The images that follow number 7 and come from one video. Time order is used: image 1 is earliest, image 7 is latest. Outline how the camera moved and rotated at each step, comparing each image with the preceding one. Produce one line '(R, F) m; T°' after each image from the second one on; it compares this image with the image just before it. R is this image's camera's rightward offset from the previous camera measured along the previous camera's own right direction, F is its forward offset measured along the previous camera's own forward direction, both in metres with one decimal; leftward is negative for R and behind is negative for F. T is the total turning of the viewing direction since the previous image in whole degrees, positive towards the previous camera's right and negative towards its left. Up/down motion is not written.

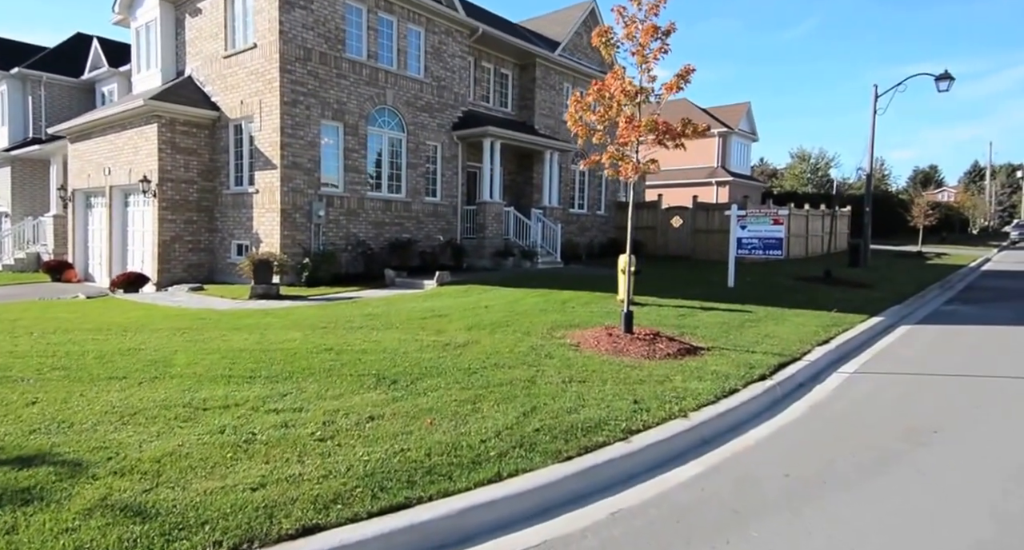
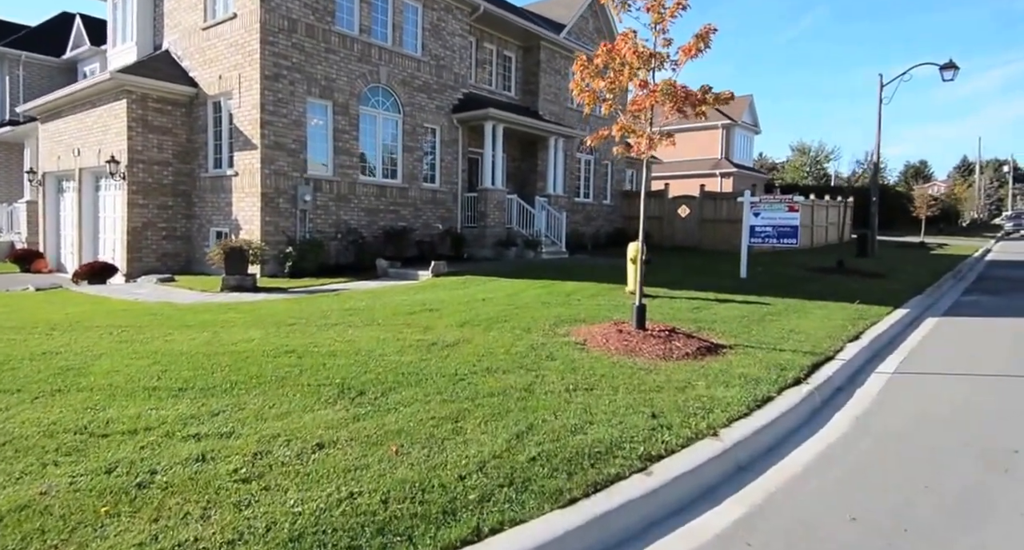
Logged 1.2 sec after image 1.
(+0.1, +1.2) m; 0°
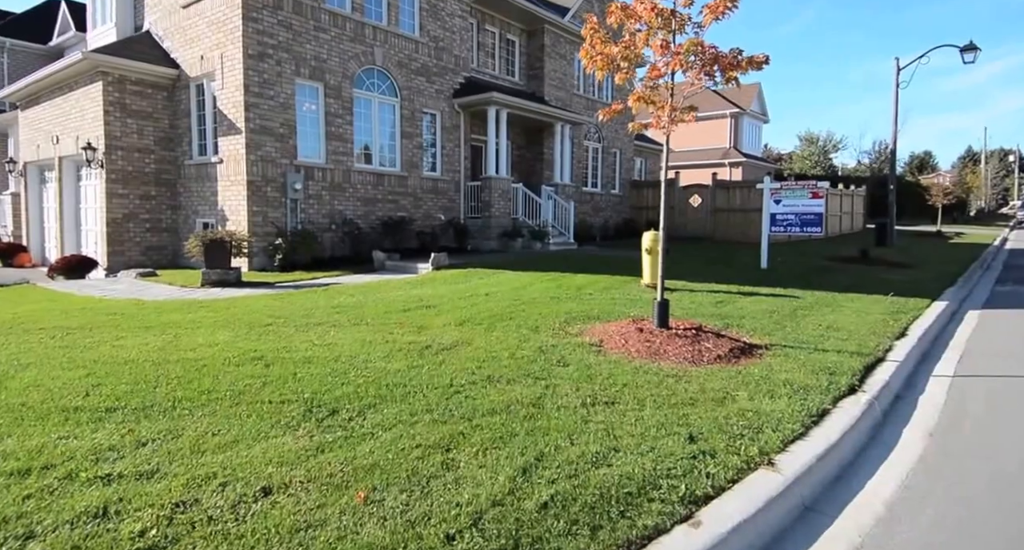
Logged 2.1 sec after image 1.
(0.0, +1.0) m; -1°
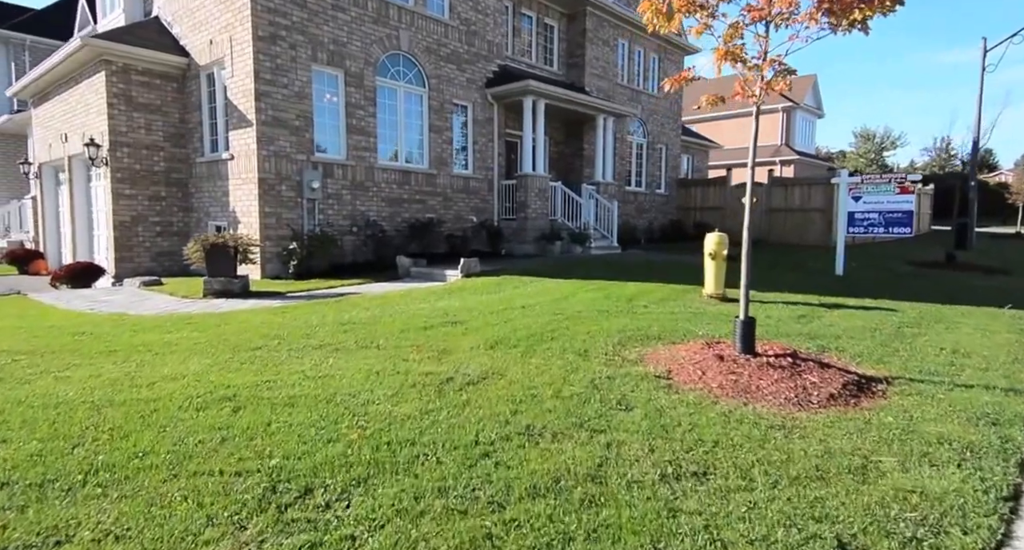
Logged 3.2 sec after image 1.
(-0.1, +1.4) m; -3°
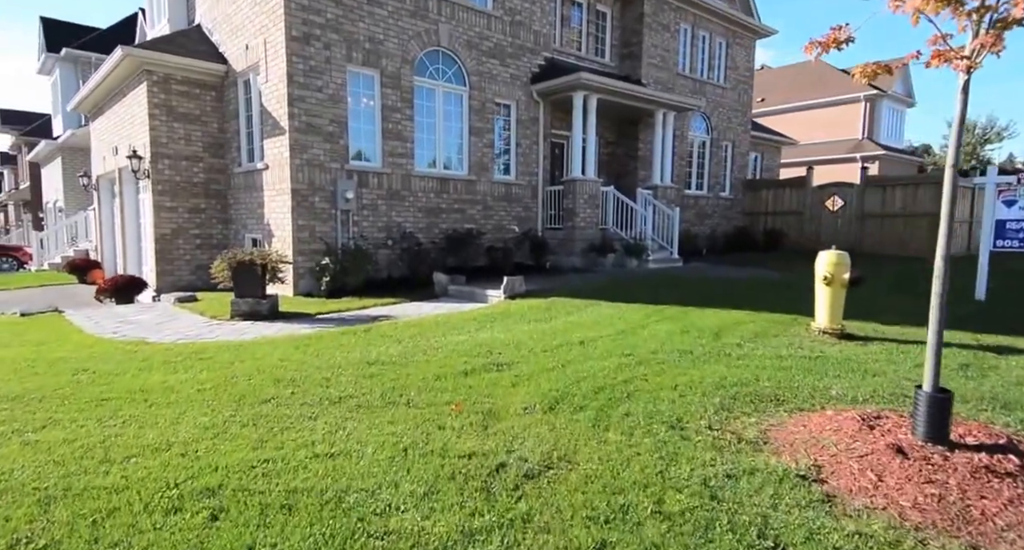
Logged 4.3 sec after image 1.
(-0.2, +1.3) m; -4°
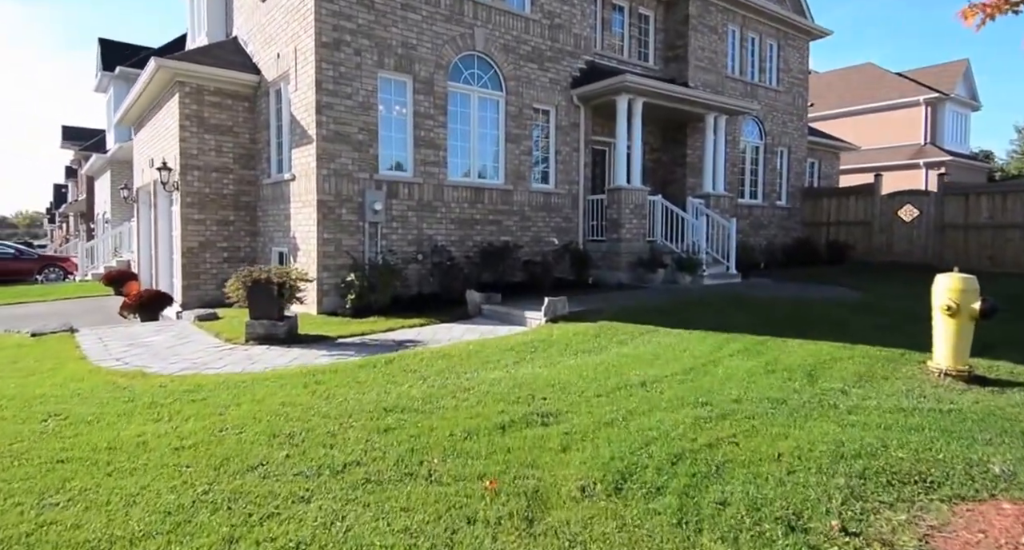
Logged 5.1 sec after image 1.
(-0.1, +1.1) m; -3°
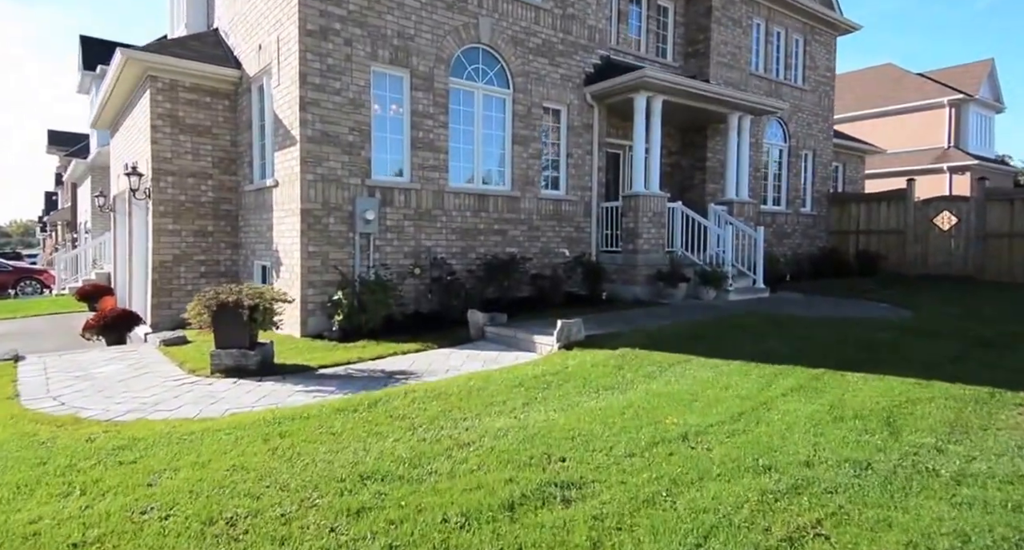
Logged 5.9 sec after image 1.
(0.0, +1.1) m; 0°
